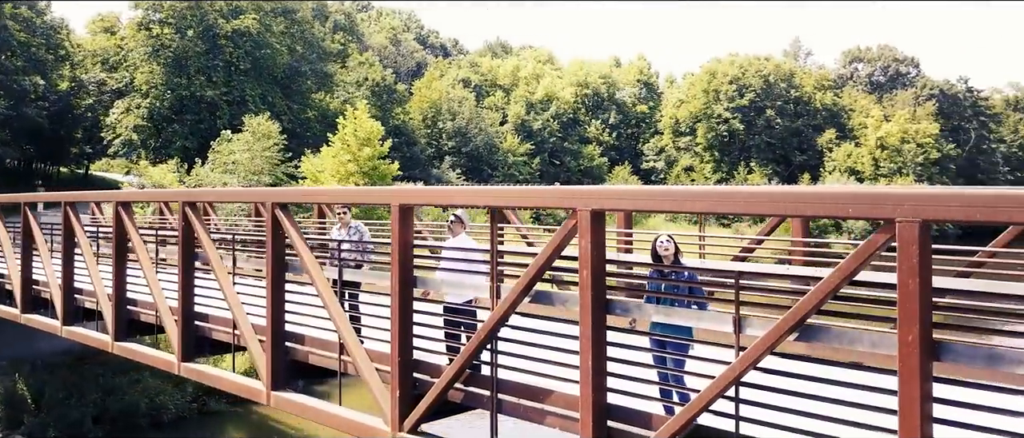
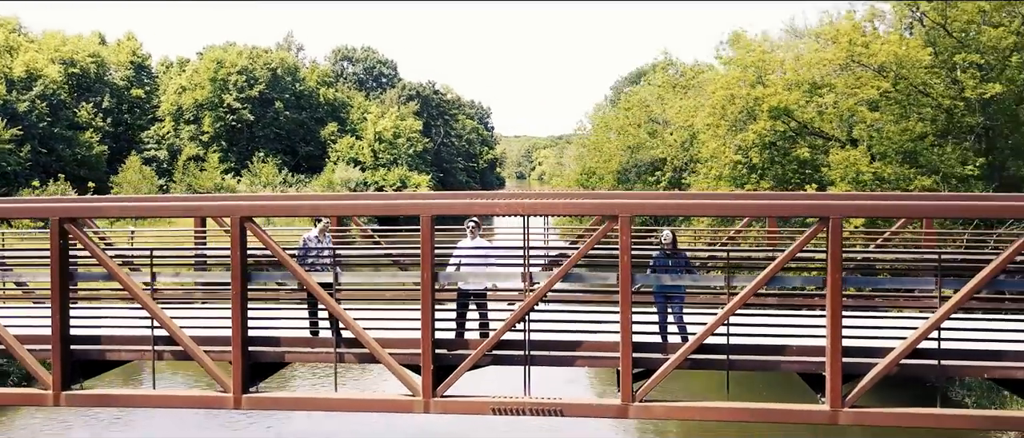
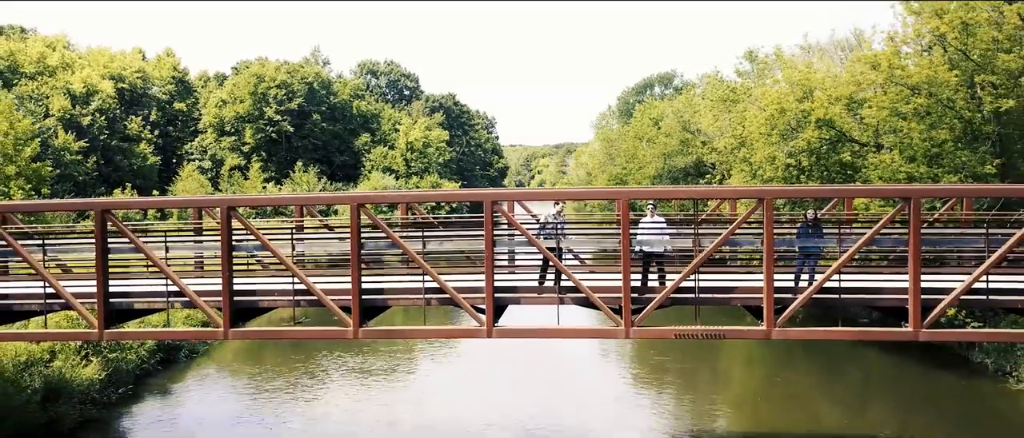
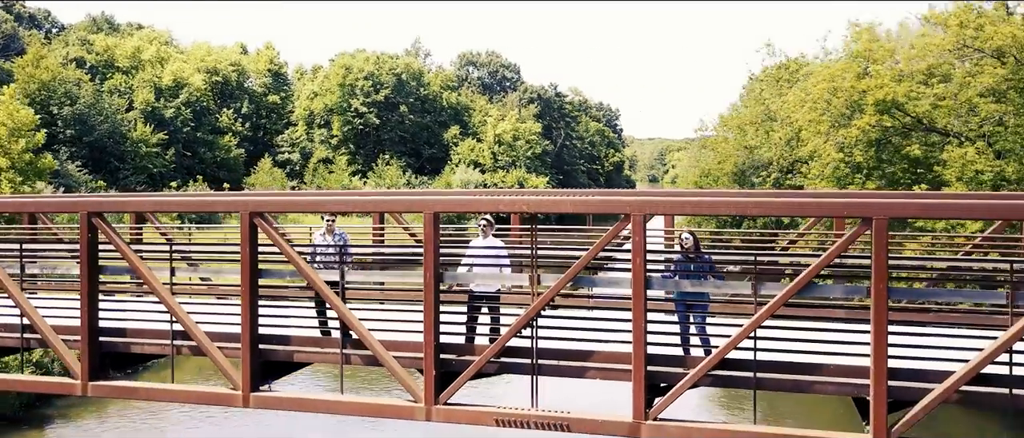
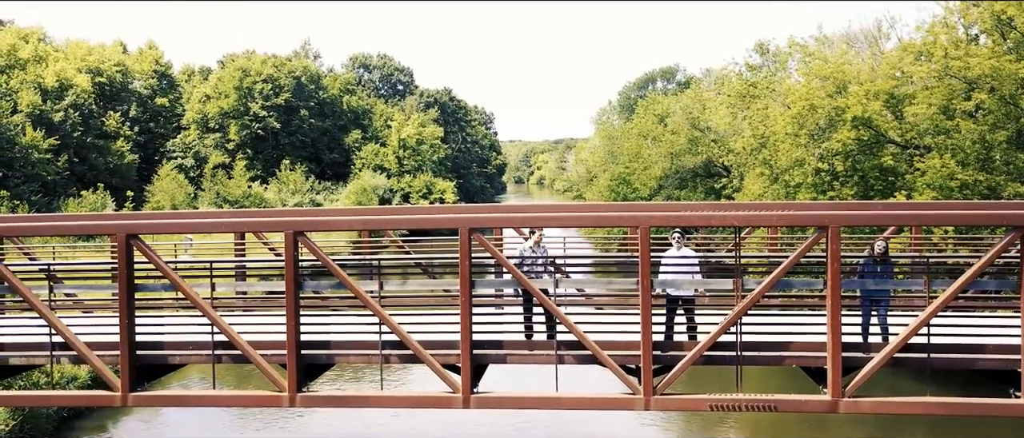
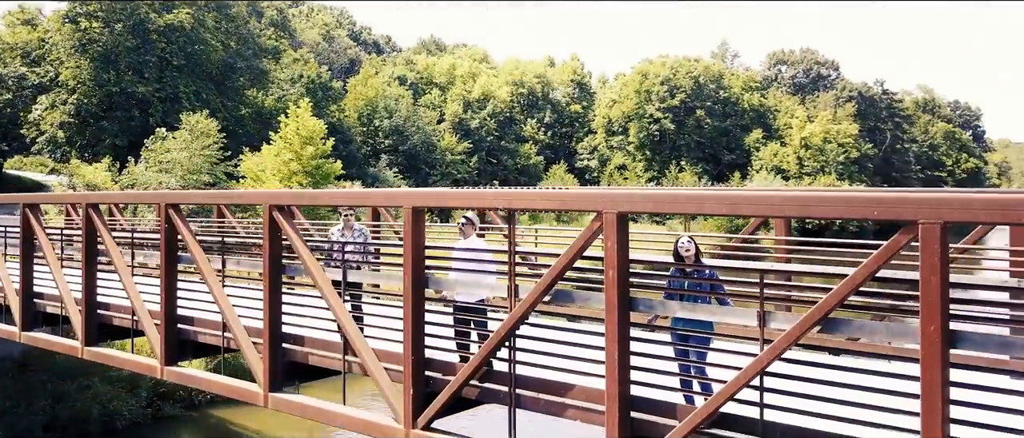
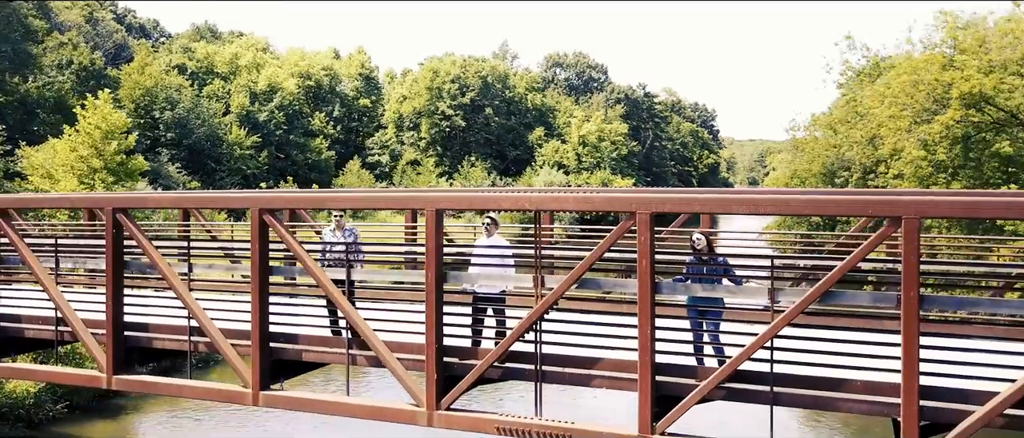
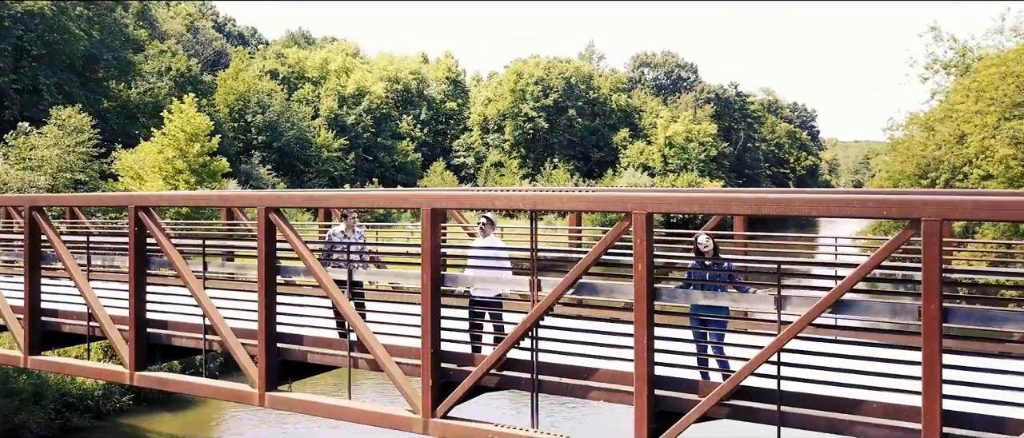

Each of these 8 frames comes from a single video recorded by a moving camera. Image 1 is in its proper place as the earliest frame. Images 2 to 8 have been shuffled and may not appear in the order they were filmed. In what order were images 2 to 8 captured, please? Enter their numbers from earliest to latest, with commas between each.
6, 8, 7, 4, 2, 5, 3
